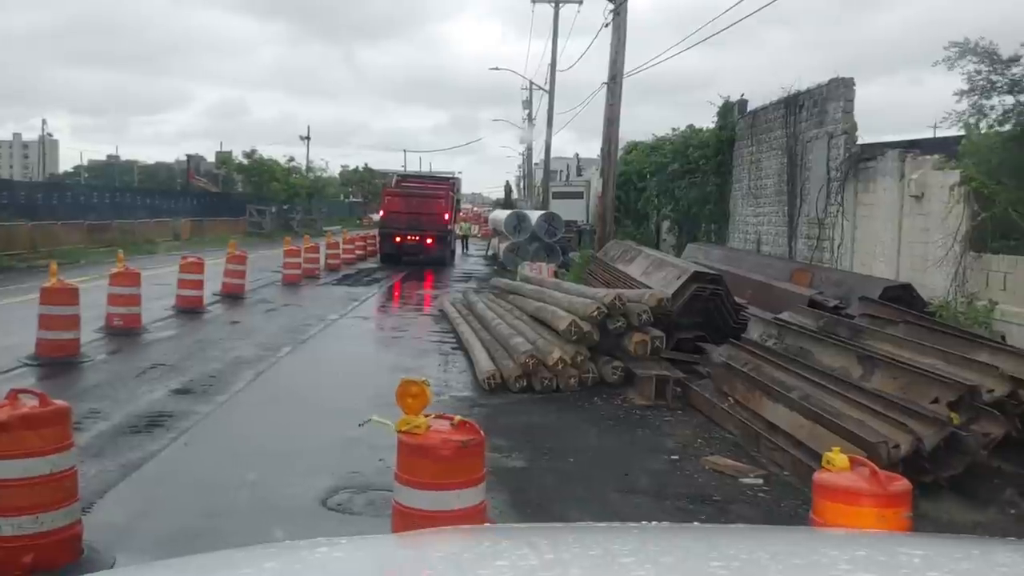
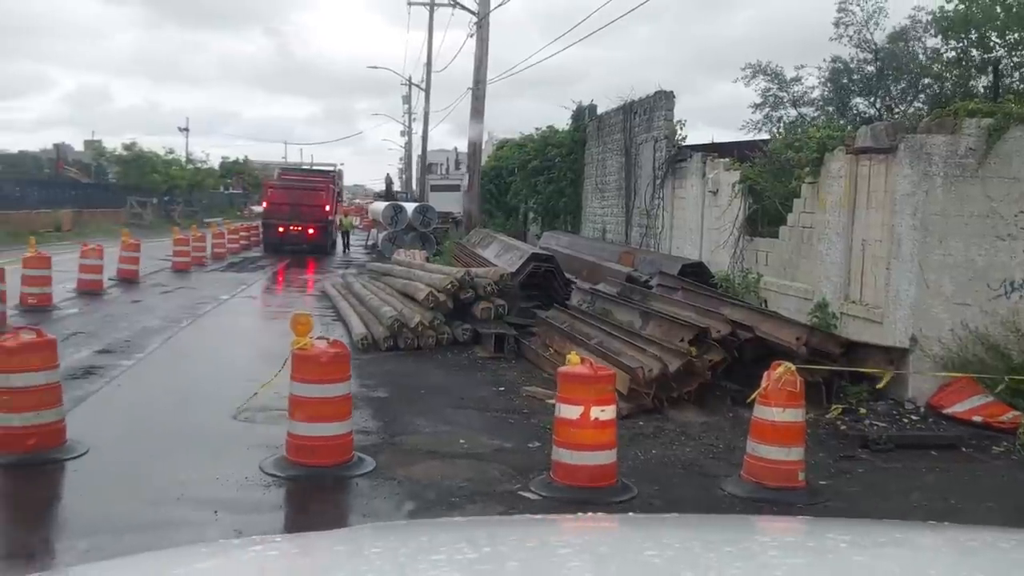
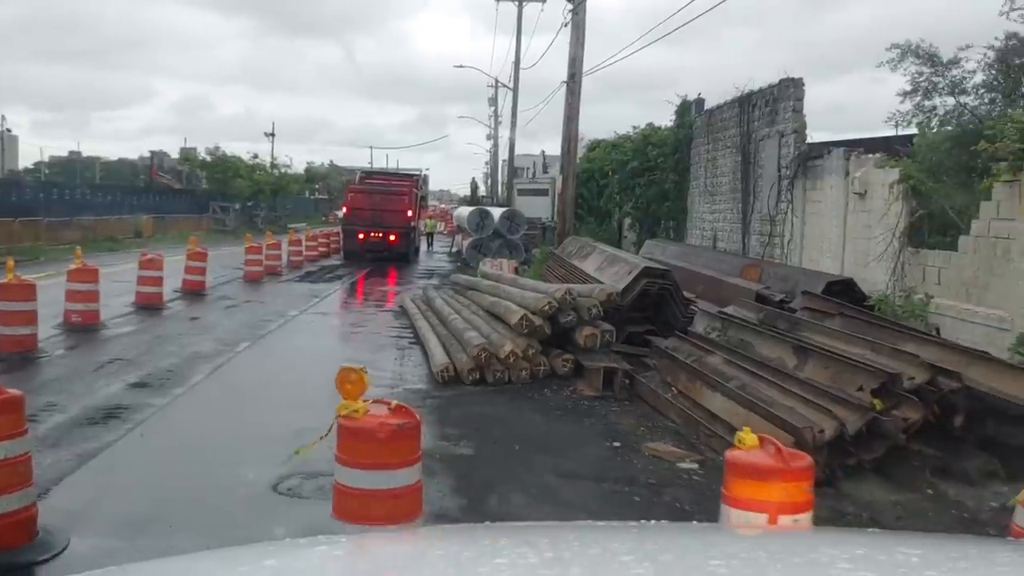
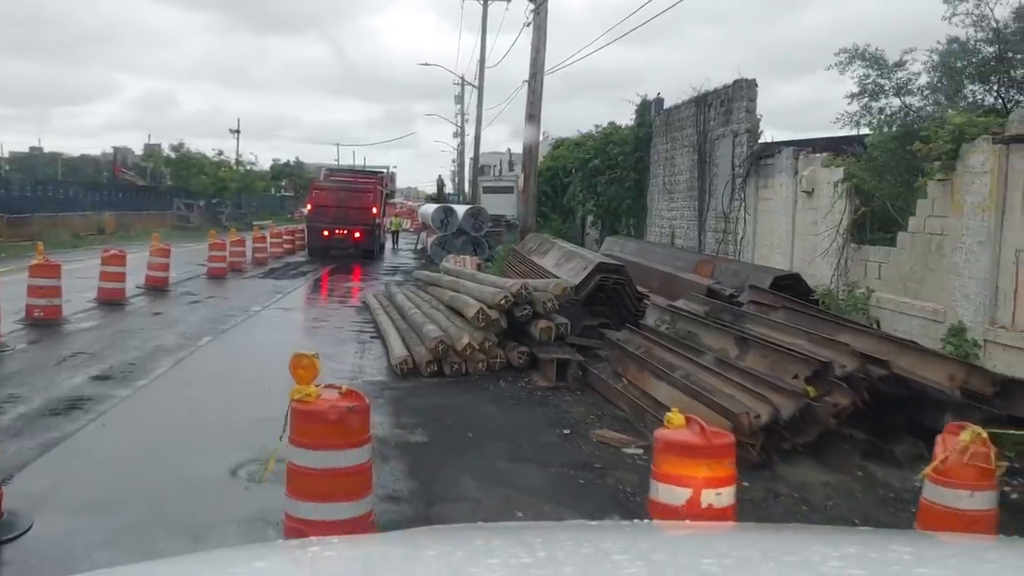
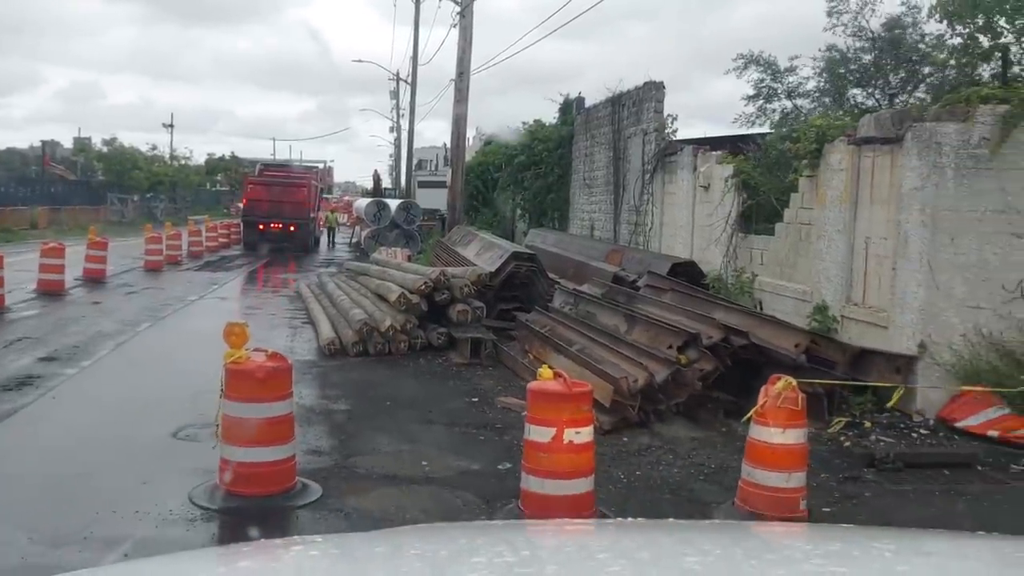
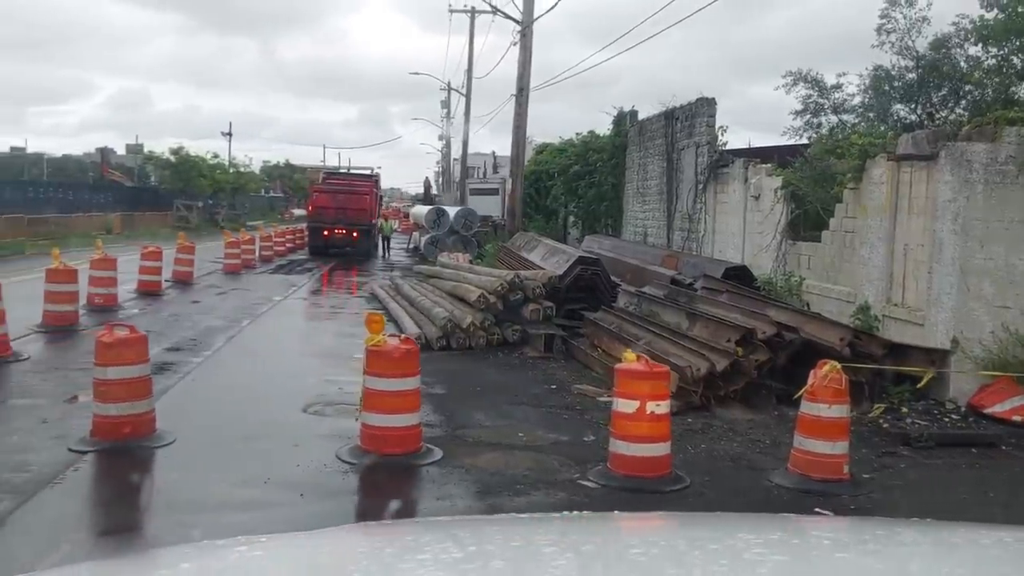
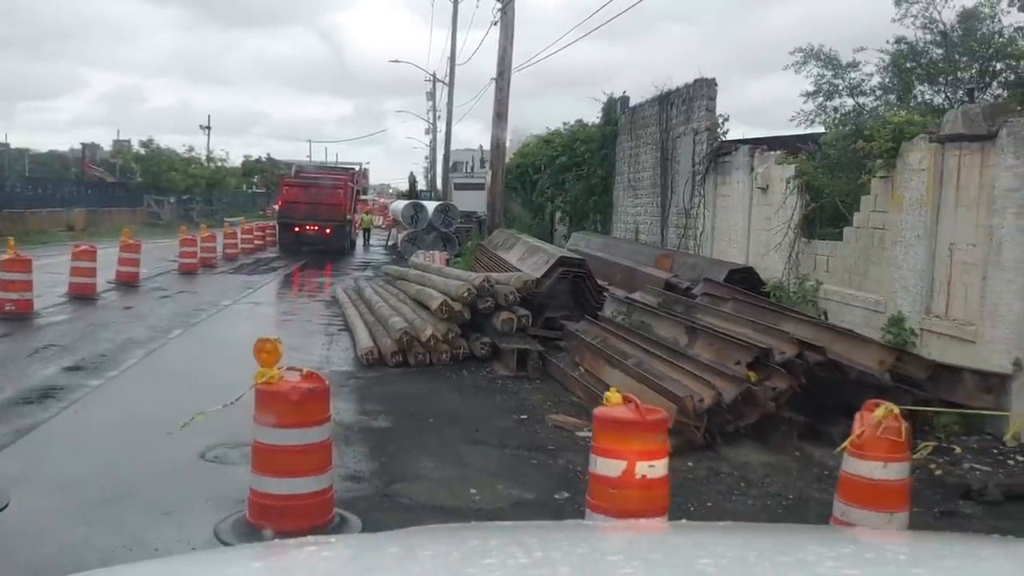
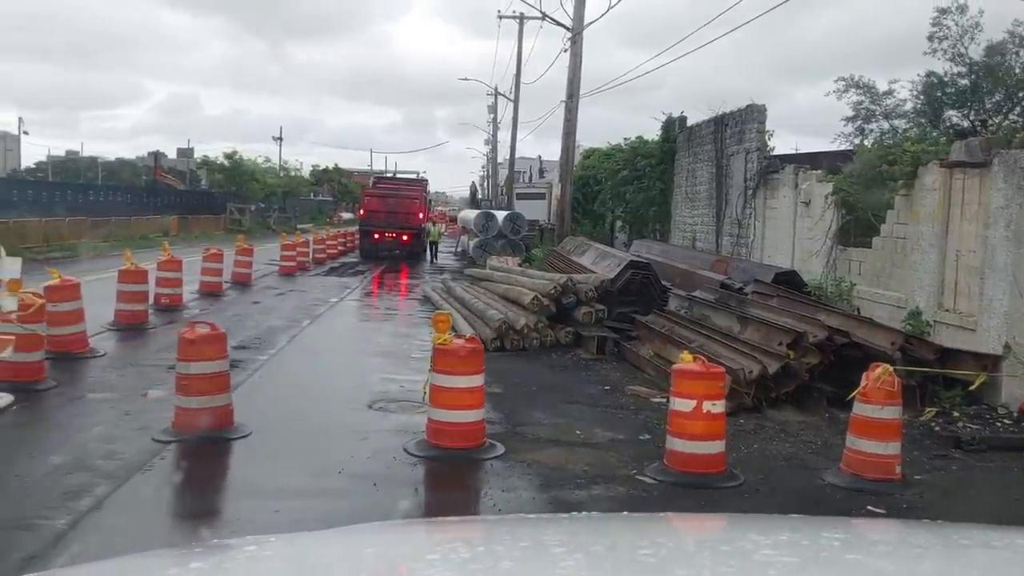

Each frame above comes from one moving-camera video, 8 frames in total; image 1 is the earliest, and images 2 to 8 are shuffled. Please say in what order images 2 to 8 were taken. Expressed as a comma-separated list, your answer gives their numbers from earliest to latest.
3, 4, 7, 5, 2, 6, 8
